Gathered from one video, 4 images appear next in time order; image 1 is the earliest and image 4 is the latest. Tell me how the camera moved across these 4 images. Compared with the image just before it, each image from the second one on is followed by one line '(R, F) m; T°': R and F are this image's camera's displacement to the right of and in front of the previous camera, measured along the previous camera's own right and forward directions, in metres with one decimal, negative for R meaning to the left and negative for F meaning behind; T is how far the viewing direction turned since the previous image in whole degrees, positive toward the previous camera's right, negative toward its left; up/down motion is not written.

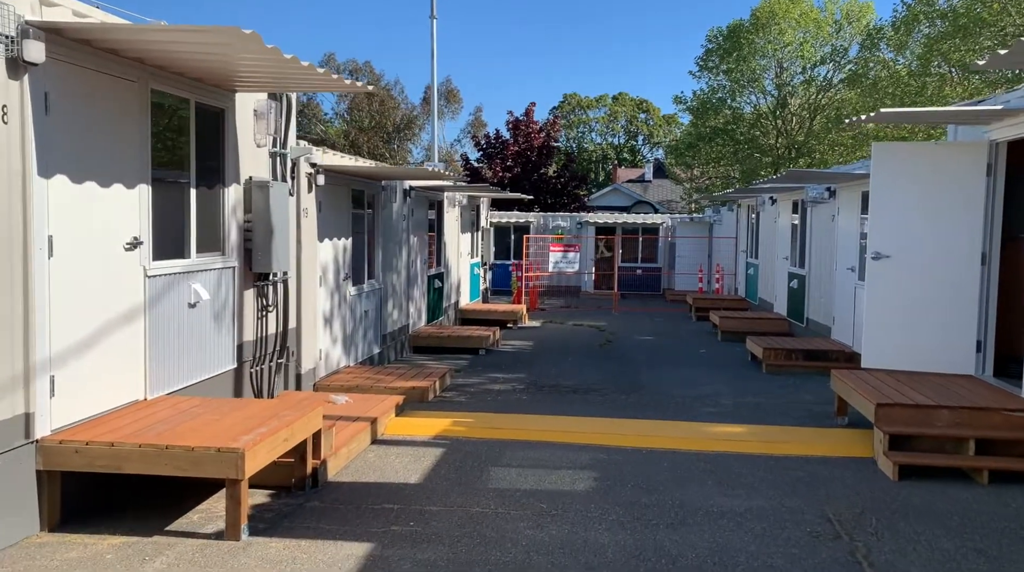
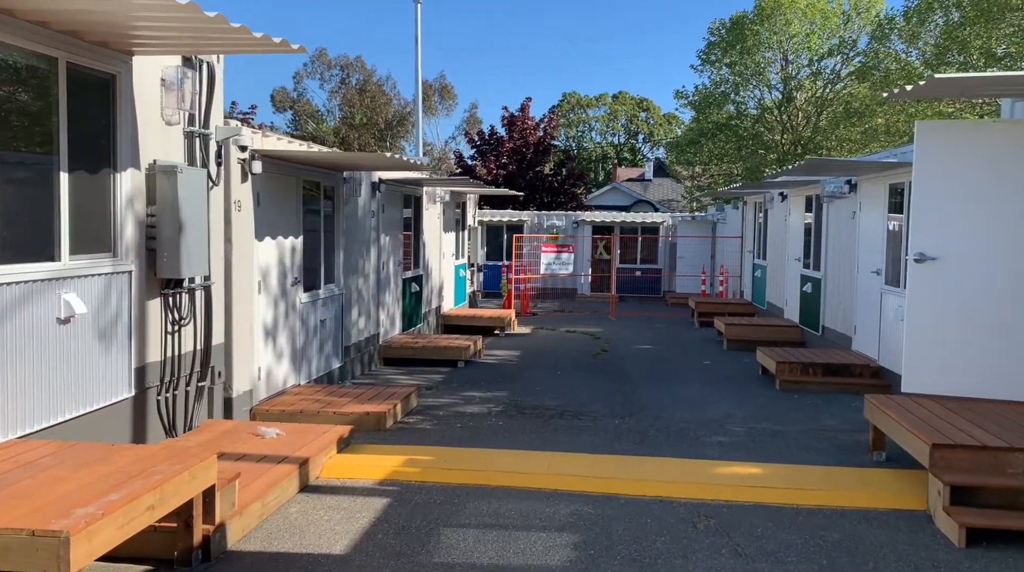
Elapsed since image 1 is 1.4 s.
(+0.2, +1.5) m; 0°
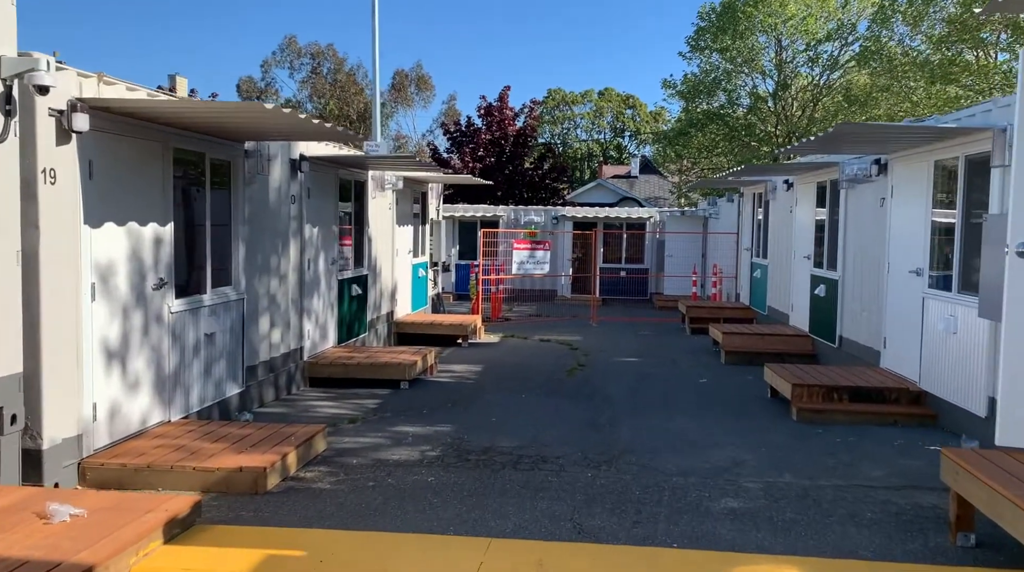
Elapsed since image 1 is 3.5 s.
(+0.3, +2.3) m; +1°
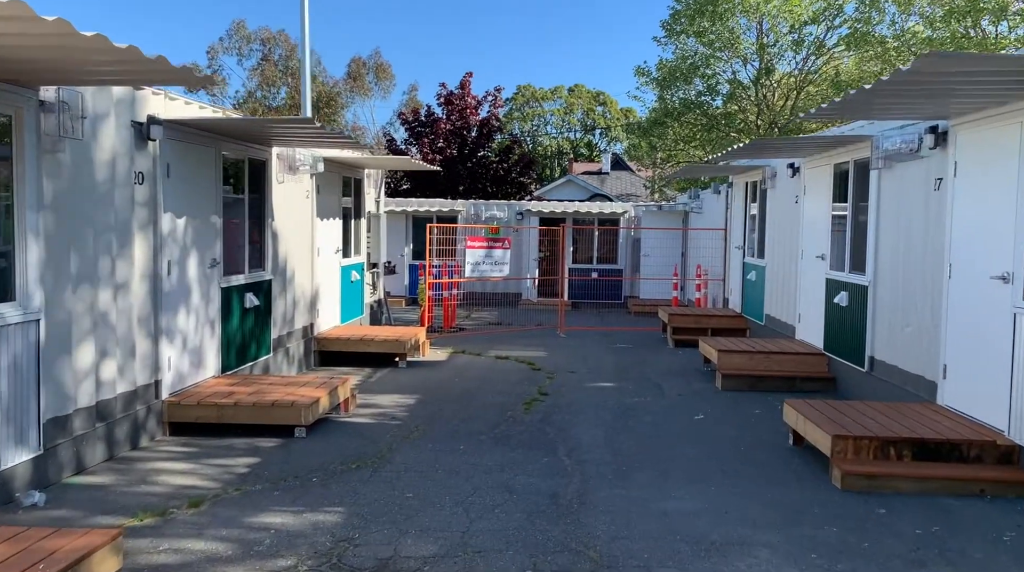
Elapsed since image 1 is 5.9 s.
(+0.3, +2.6) m; +2°
